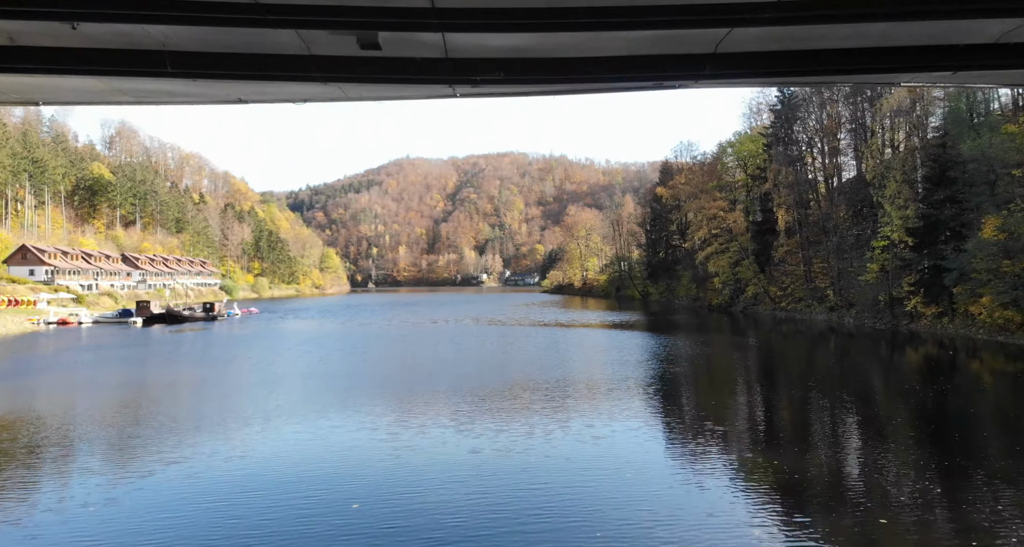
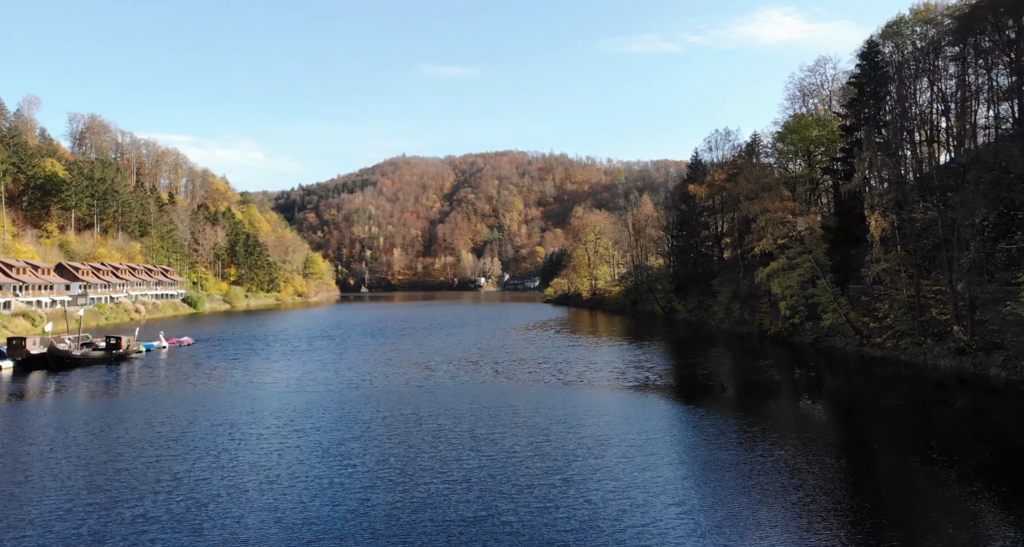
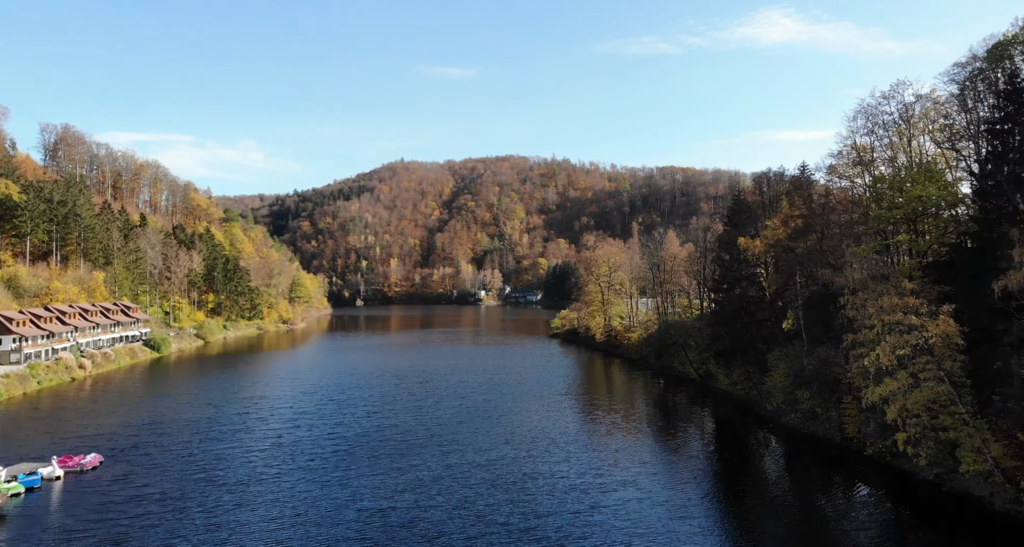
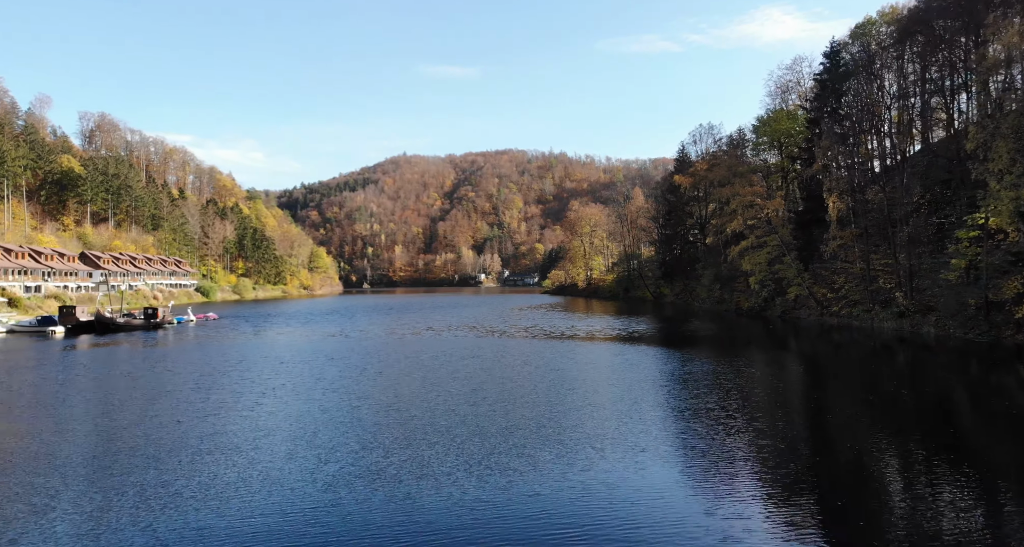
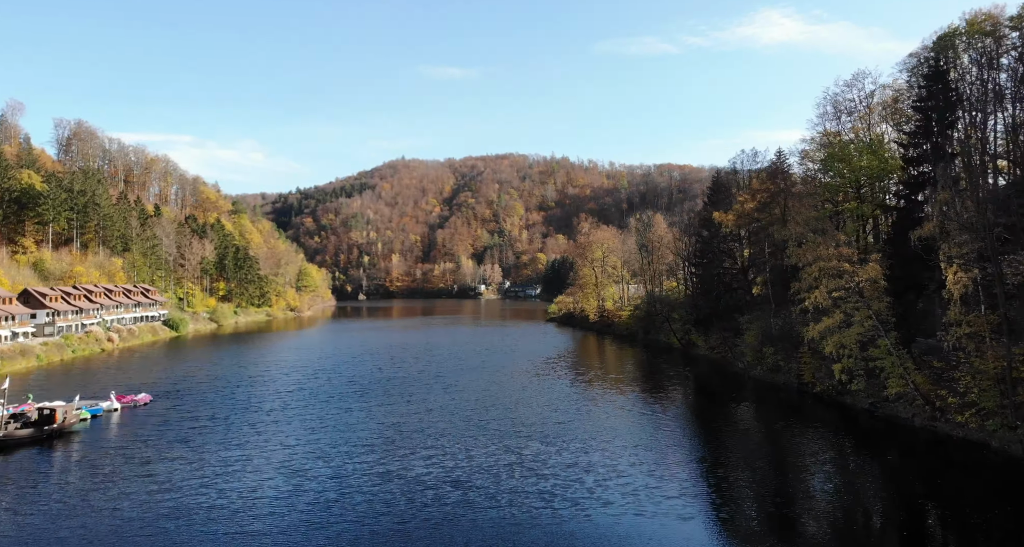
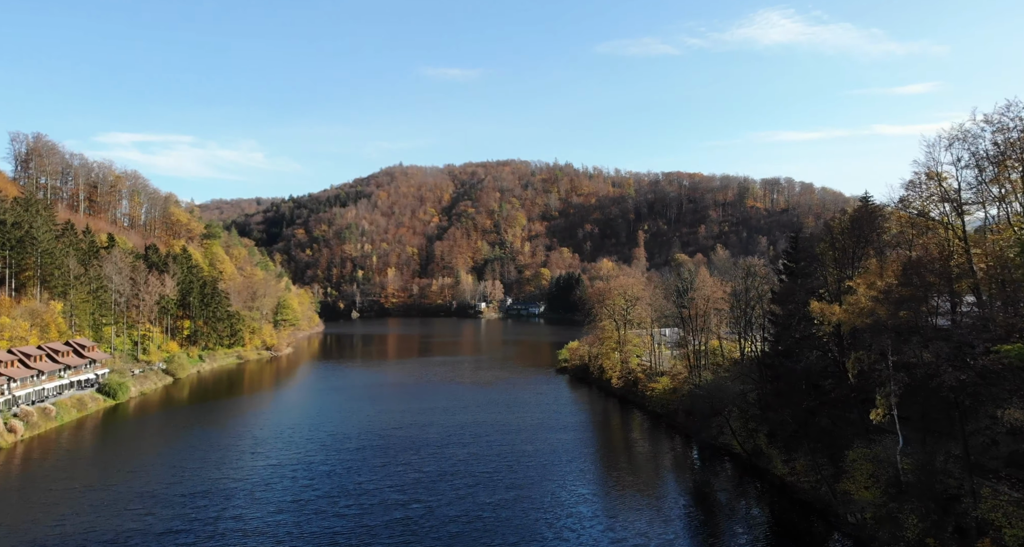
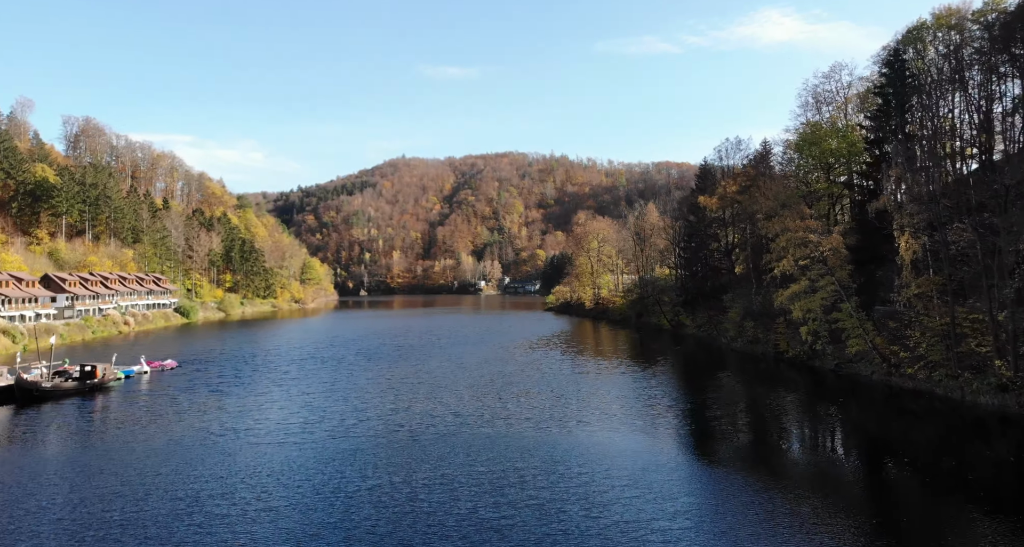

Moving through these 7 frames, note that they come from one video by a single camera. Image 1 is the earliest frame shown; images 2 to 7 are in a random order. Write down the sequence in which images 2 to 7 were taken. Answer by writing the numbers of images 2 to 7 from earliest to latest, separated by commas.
4, 2, 7, 5, 3, 6
